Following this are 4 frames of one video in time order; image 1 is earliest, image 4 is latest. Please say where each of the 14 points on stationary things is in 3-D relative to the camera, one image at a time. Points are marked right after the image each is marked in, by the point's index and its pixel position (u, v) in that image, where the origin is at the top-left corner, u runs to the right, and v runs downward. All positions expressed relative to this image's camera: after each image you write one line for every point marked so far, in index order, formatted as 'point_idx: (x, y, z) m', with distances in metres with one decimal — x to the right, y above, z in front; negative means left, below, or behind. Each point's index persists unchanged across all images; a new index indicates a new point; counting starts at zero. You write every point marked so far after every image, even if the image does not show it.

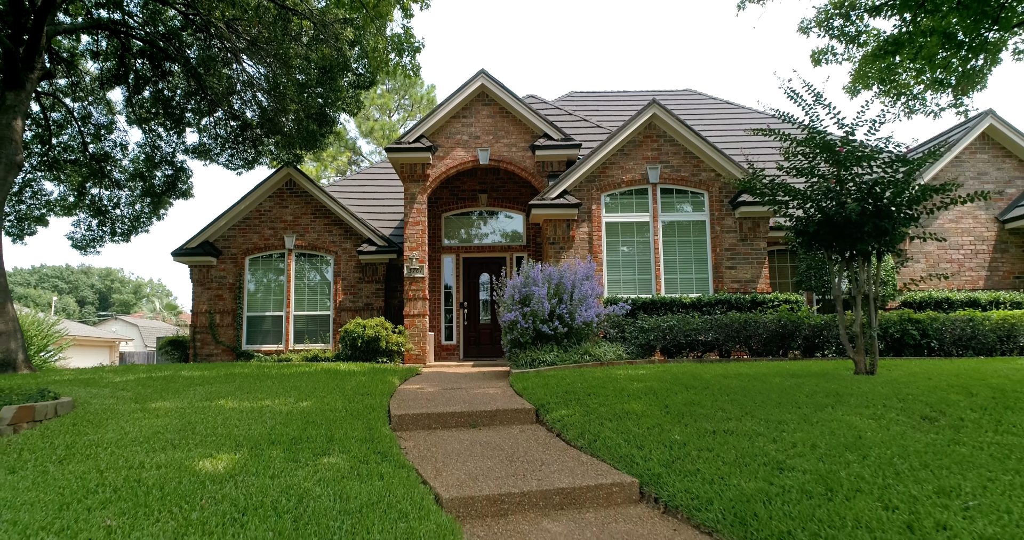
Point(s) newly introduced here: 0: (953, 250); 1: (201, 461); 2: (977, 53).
0: (+7.6, +0.4, +11.5) m
1: (-1.9, -1.2, +4.1) m
2: (+5.7, +2.7, +8.1) m
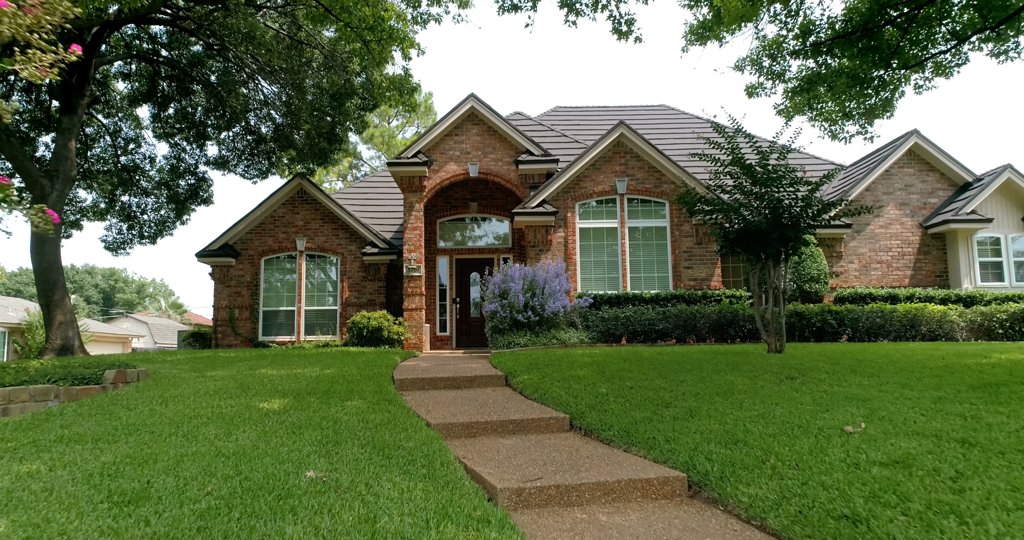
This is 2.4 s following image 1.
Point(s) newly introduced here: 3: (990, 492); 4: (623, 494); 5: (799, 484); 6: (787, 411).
0: (+7.3, +0.4, +13.2) m
1: (-2.2, -1.2, +5.8) m
2: (+5.4, +2.7, +9.7) m
3: (+2.3, -1.1, +3.2) m
4: (+0.6, -1.3, +3.9) m
5: (+1.5, -1.1, +3.6) m
6: (+2.1, -1.1, +5.0) m
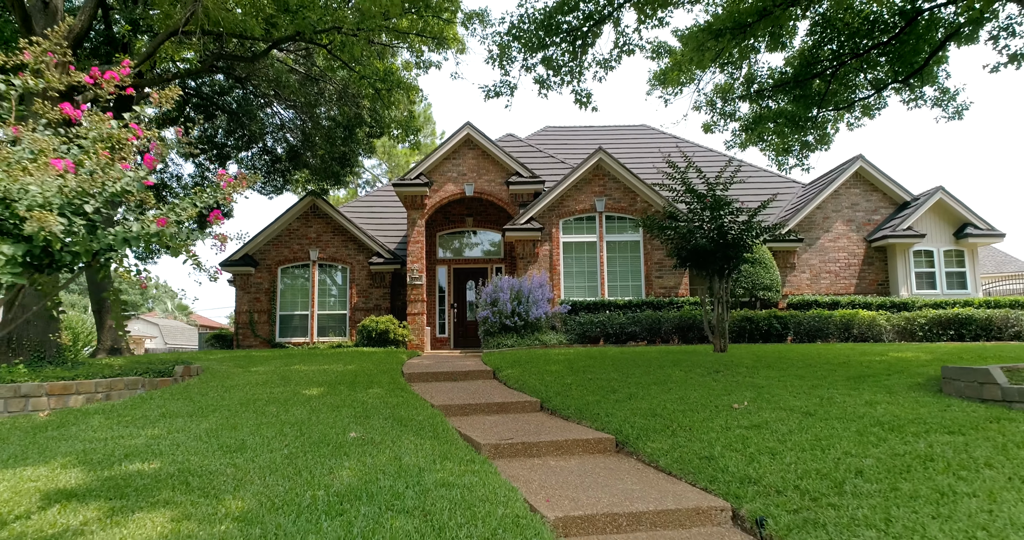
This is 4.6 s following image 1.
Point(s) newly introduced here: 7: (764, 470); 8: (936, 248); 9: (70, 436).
0: (+7.1, +0.2, +14.9) m
1: (-2.3, -1.4, +7.5) m
2: (+5.2, +2.5, +11.5) m
3: (+2.1, -1.3, +4.9) m
4: (+0.5, -1.5, +5.6) m
5: (+1.4, -1.3, +5.3) m
6: (+1.9, -1.3, +6.7) m
7: (+1.7, -1.3, +4.4) m
8: (+9.5, +0.5, +14.9) m
9: (-3.8, -1.4, +5.7) m
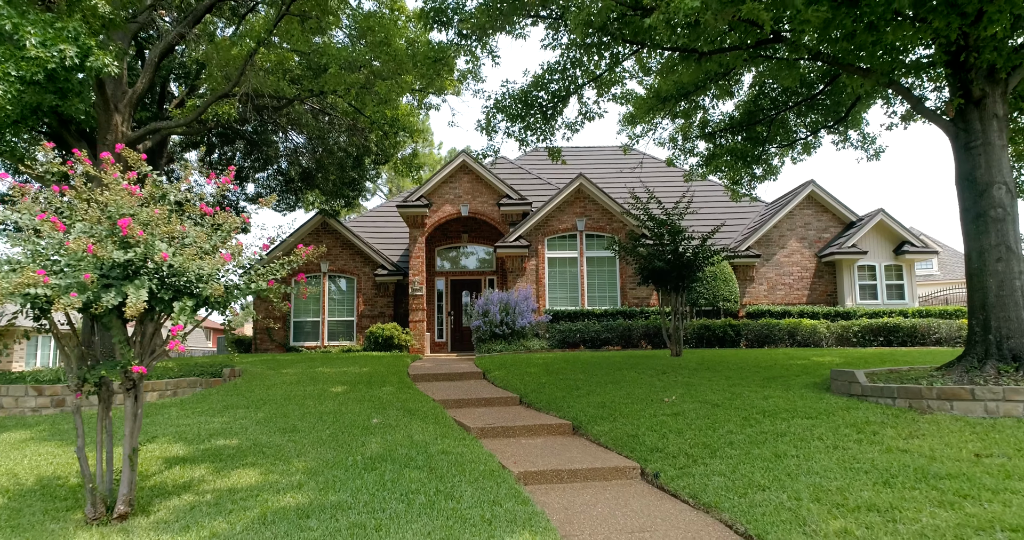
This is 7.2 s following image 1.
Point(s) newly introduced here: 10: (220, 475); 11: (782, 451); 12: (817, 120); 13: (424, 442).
0: (+6.9, -0.2, +16.8) m
1: (-2.6, -1.7, +9.3) m
2: (+5.0, +2.2, +13.4) m
3: (+1.9, -1.6, +6.8) m
4: (+0.3, -1.8, +7.5) m
5: (+1.2, -1.7, +7.2) m
6: (+1.7, -1.6, +8.6) m
7: (+1.5, -1.6, +6.3) m
8: (+9.2, +0.2, +16.8) m
9: (-4.0, -1.7, +7.6) m
10: (-2.5, -1.7, +5.7) m
11: (+2.3, -1.6, +5.7) m
12: (+5.9, +2.9, +12.8) m
13: (-0.9, -1.7, +6.5) m
